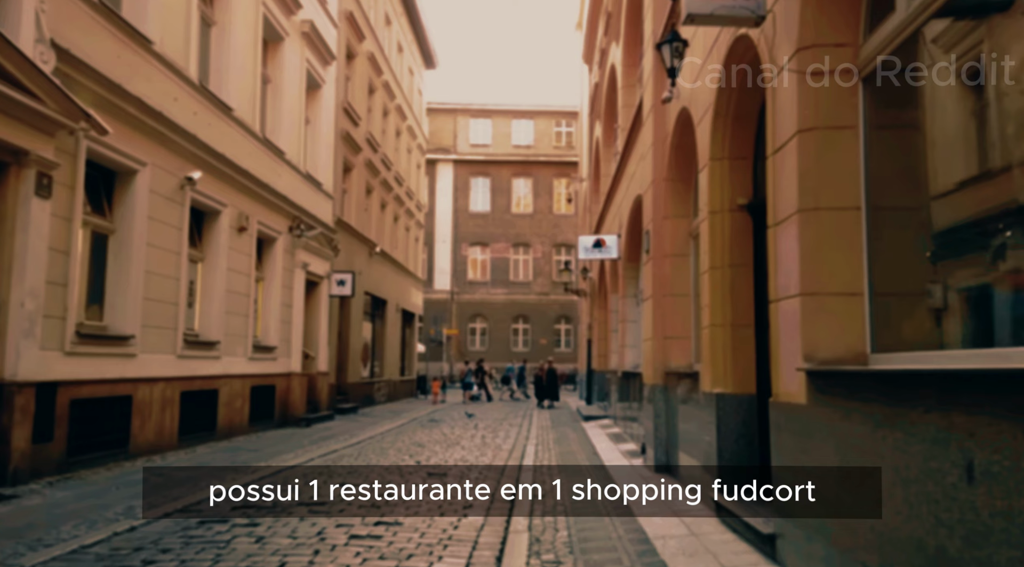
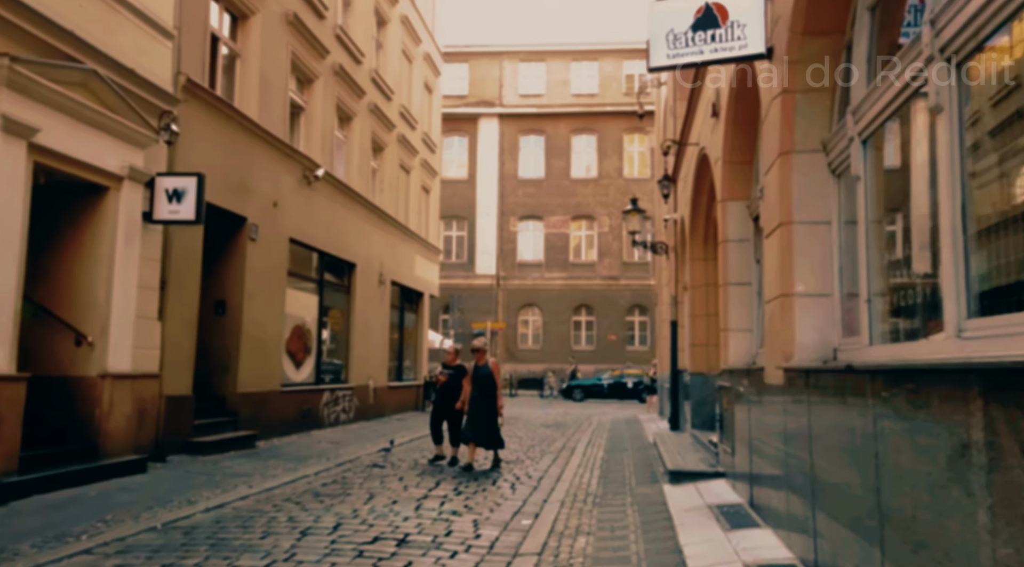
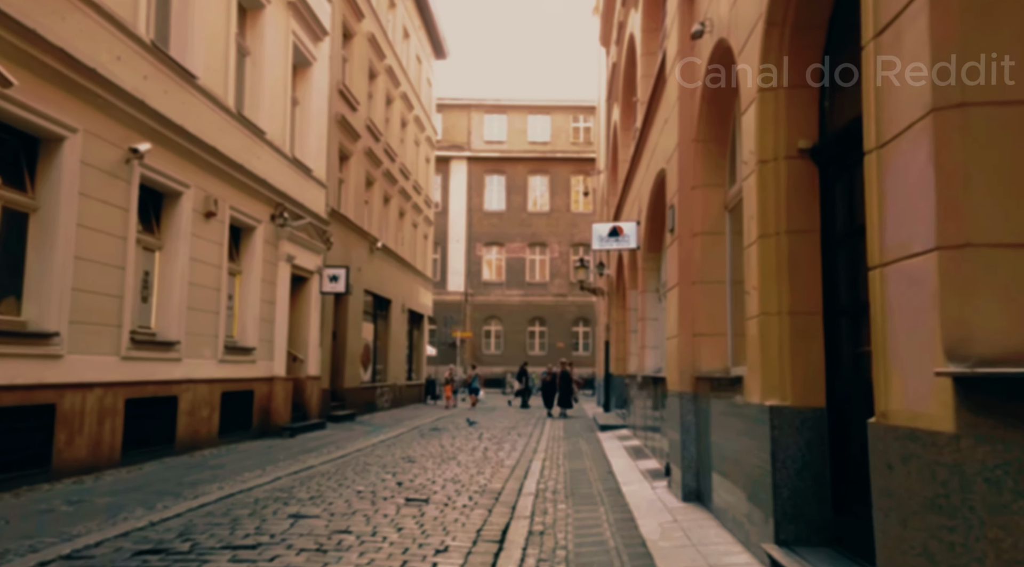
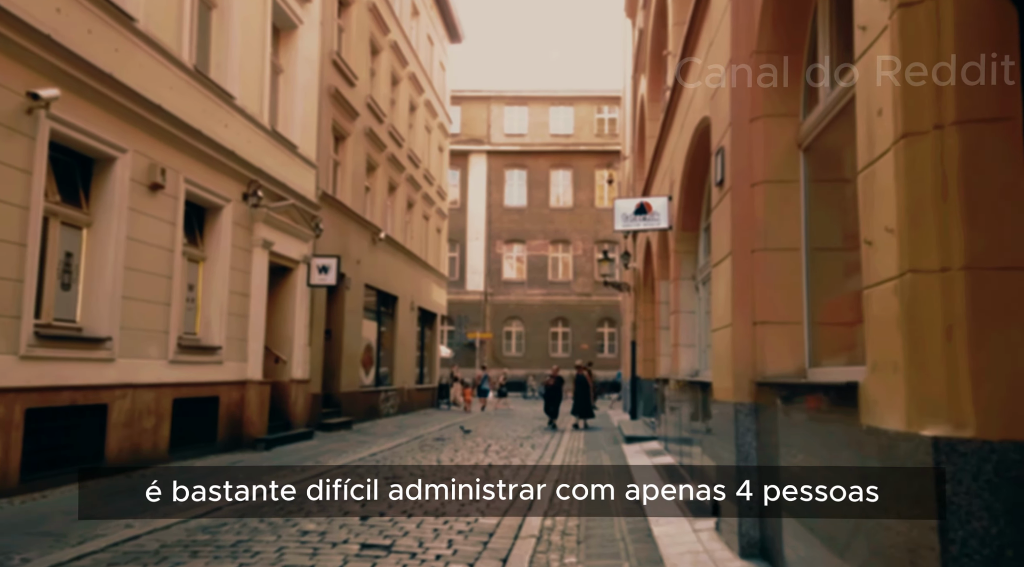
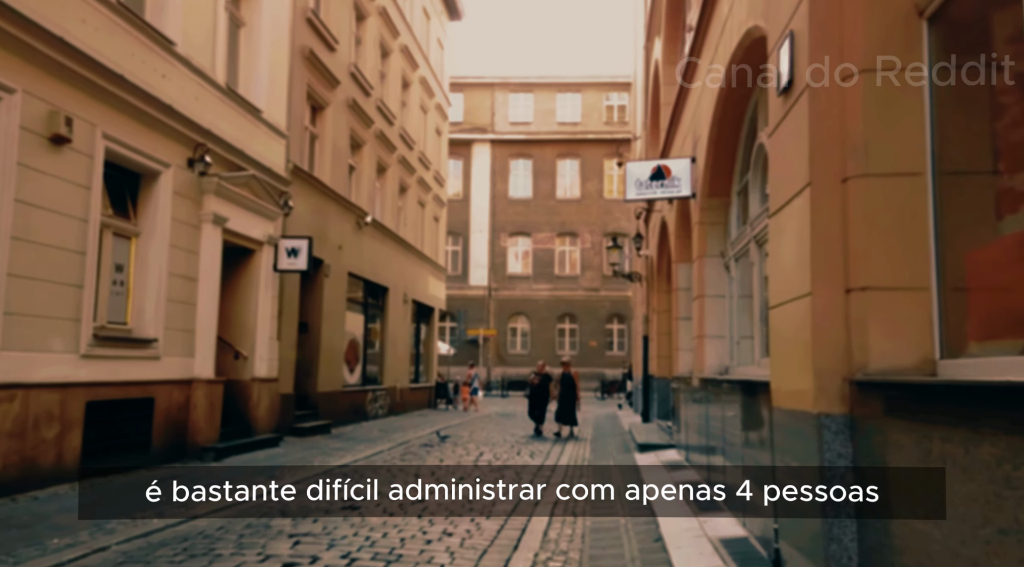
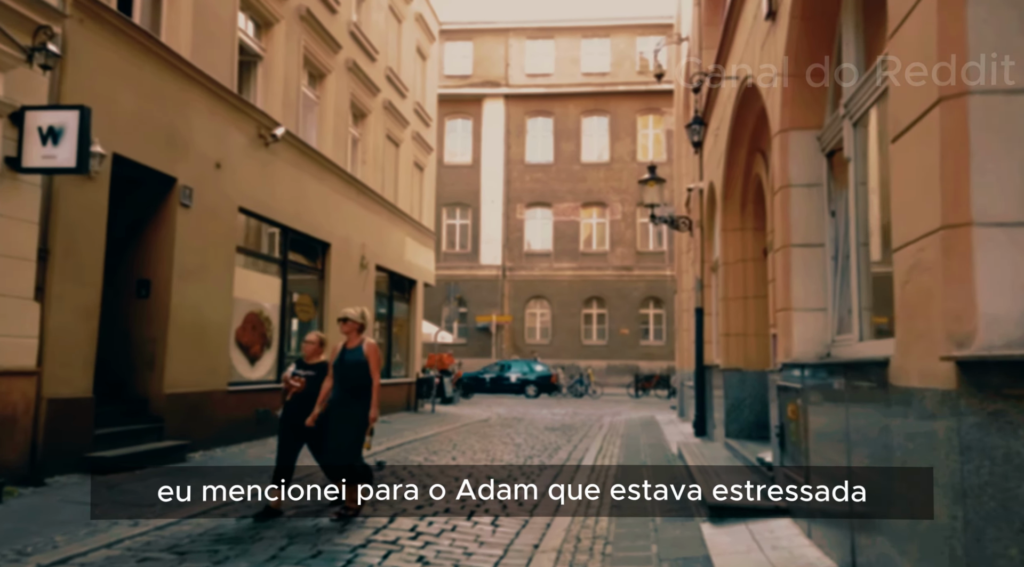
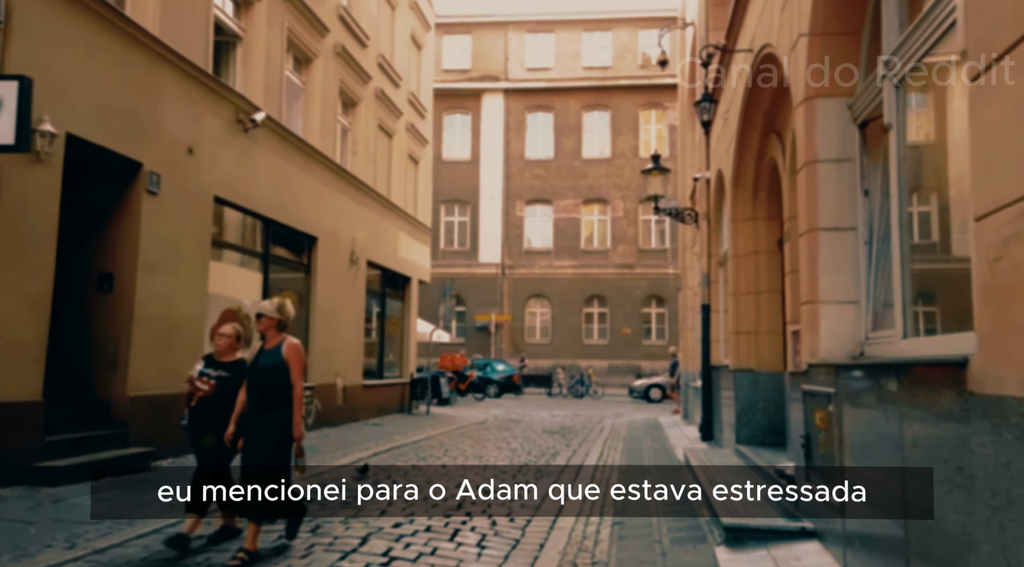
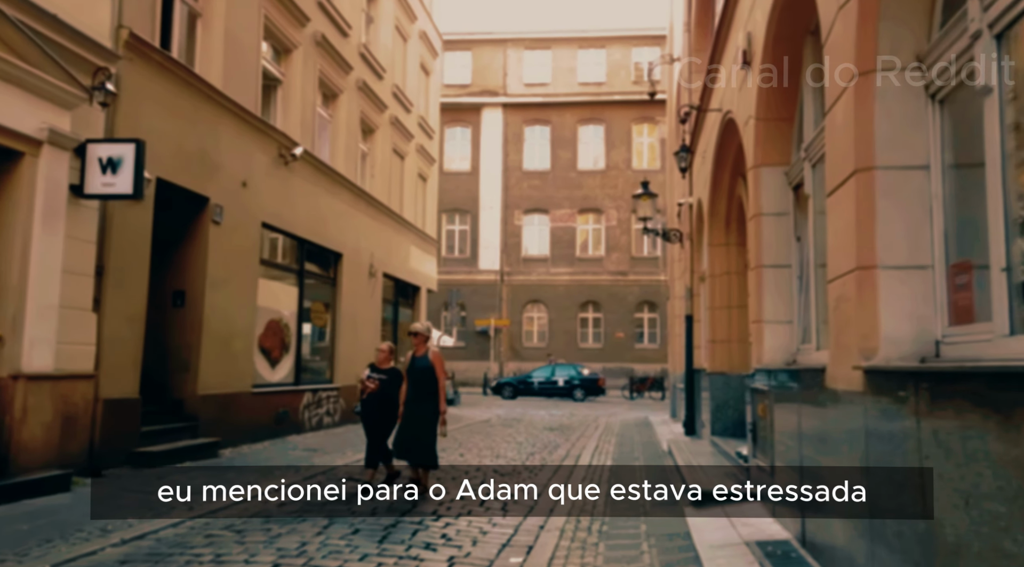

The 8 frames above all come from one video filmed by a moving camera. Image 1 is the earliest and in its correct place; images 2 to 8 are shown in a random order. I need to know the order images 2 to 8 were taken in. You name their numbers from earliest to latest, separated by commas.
3, 4, 5, 2, 8, 6, 7
